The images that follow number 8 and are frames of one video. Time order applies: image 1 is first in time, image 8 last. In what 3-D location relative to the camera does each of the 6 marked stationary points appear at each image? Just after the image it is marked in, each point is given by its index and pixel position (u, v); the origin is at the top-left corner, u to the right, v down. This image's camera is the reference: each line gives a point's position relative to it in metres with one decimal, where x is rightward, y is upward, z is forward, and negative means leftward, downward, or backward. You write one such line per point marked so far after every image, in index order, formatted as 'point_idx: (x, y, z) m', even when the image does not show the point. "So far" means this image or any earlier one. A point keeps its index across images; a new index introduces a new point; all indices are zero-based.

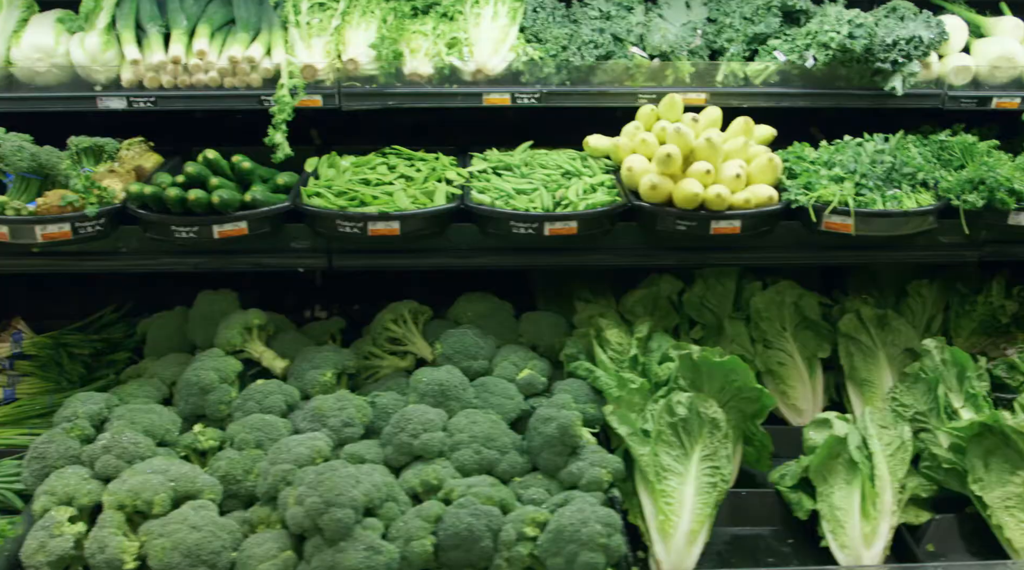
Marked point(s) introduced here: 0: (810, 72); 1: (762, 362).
0: (+0.9, +0.7, +2.9) m
1: (+0.7, -0.2, +2.7) m
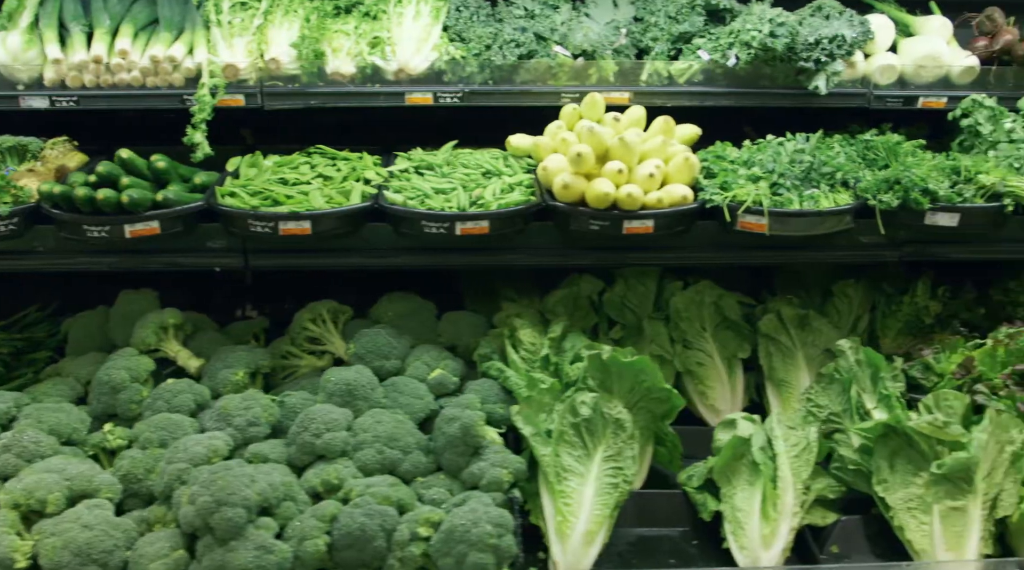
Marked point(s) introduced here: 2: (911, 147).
0: (+0.7, +0.7, +2.8) m
1: (+0.5, -0.2, +2.7) m
2: (+1.2, +0.4, +2.8) m
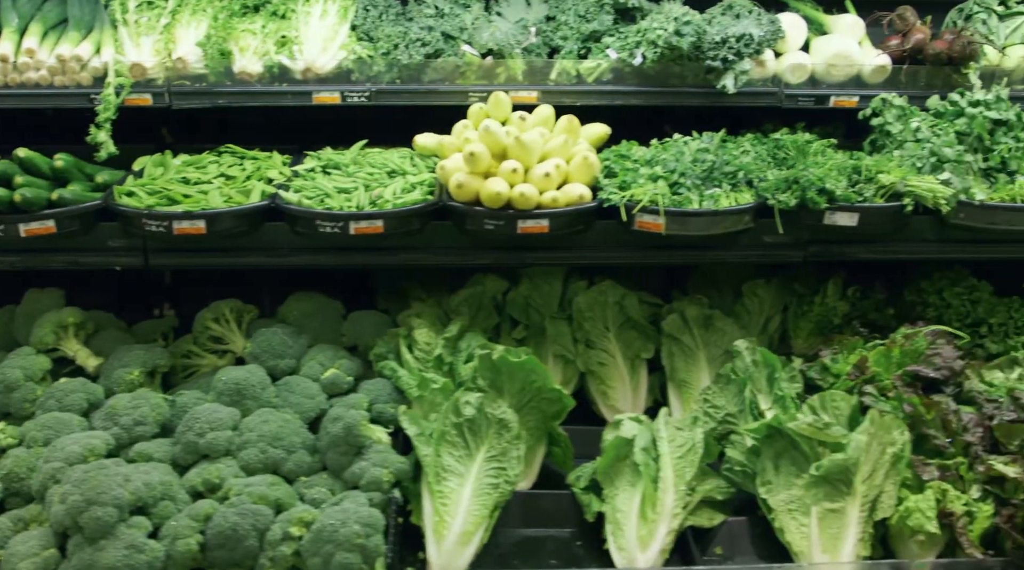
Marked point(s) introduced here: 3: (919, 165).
0: (+0.4, +0.7, +2.8) m
1: (+0.2, -0.2, +2.7) m
2: (+1.0, +0.4, +2.8) m
3: (+1.2, +0.4, +2.7) m
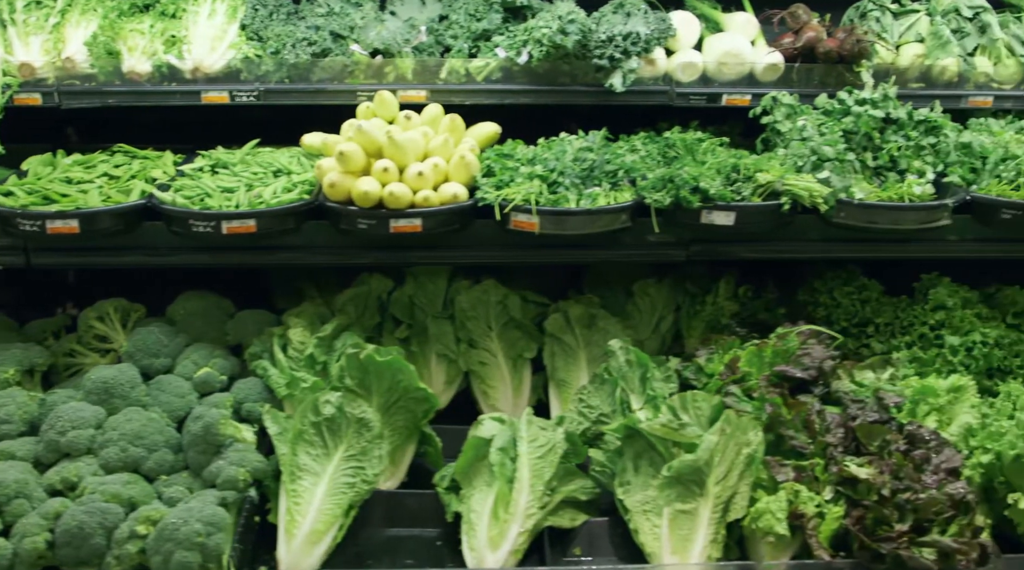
0: (+0.1, +0.7, +2.8) m
1: (-0.1, -0.2, +2.7) m
2: (+0.6, +0.4, +2.8) m
3: (+0.8, +0.4, +2.6) m
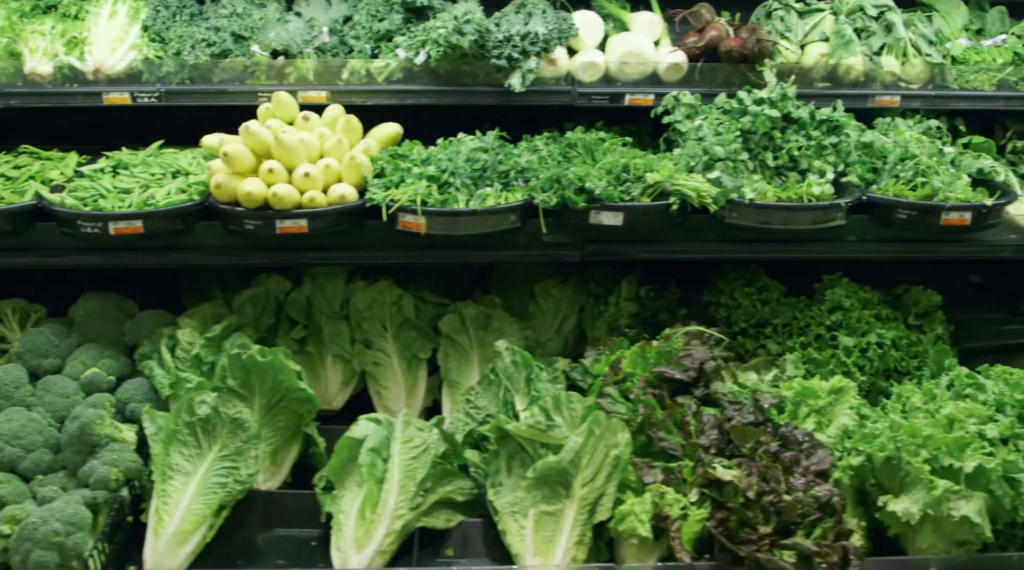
0: (-0.3, +0.7, +2.8) m
1: (-0.5, -0.2, +2.7) m
2: (+0.3, +0.4, +2.8) m
3: (+0.5, +0.4, +2.6) m
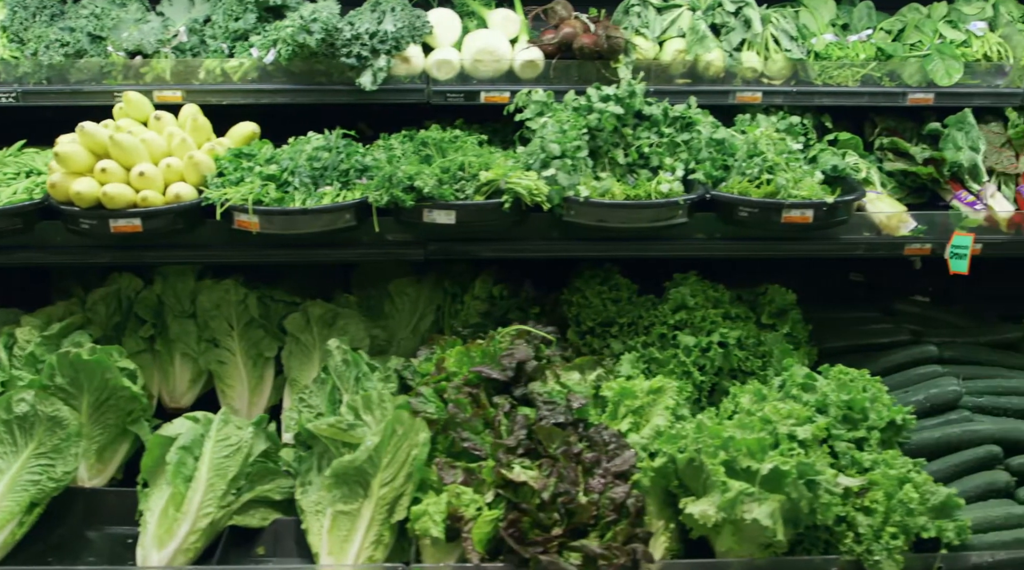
0: (-0.7, +0.7, +2.8) m
1: (-0.9, -0.2, +2.7) m
2: (-0.2, +0.4, +2.8) m
3: (+0.1, +0.4, +2.6) m
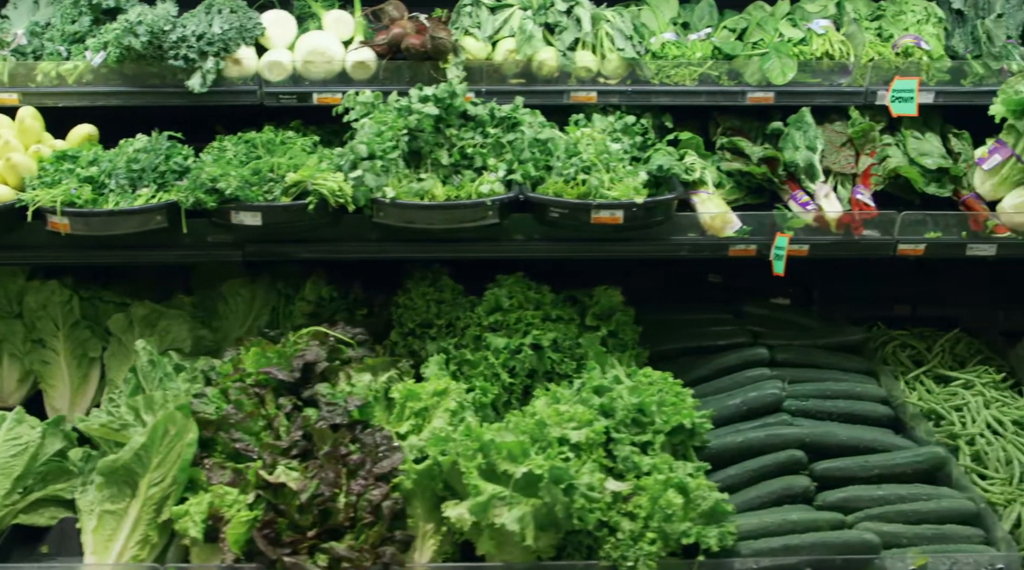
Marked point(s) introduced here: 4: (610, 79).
0: (-1.2, +0.7, +2.8) m
1: (-1.5, -0.2, +2.7) m
2: (-0.7, +0.4, +2.8) m
3: (-0.5, +0.3, +2.6) m
4: (+0.3, +0.6, +2.9) m
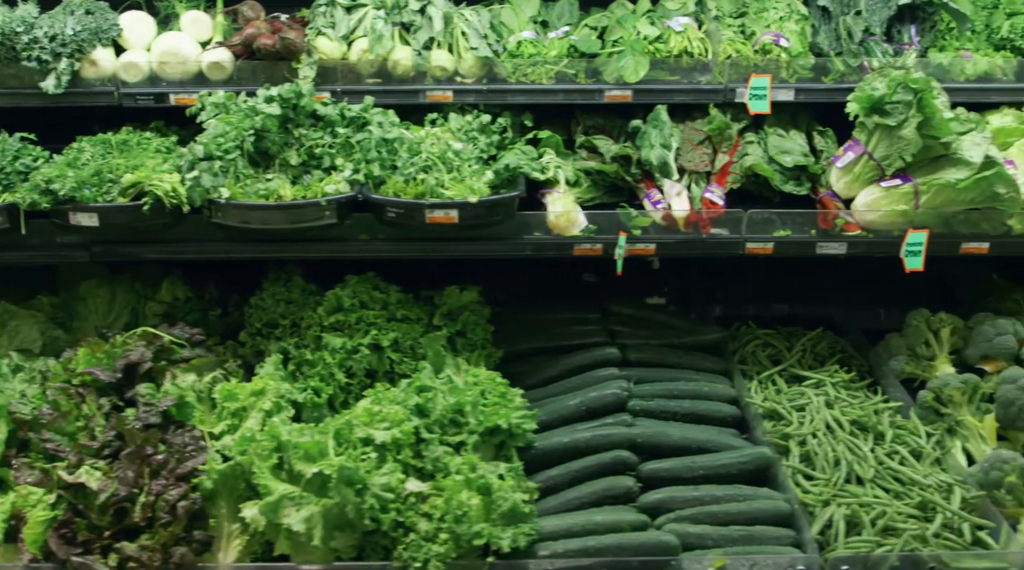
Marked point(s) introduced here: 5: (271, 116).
0: (-1.7, +0.7, +2.9) m
1: (-1.9, -0.2, +2.7) m
2: (-1.1, +0.4, +2.8) m
3: (-0.9, +0.3, +2.6) m
4: (-0.1, +0.6, +2.8) m
5: (-0.7, +0.5, +2.7) m
